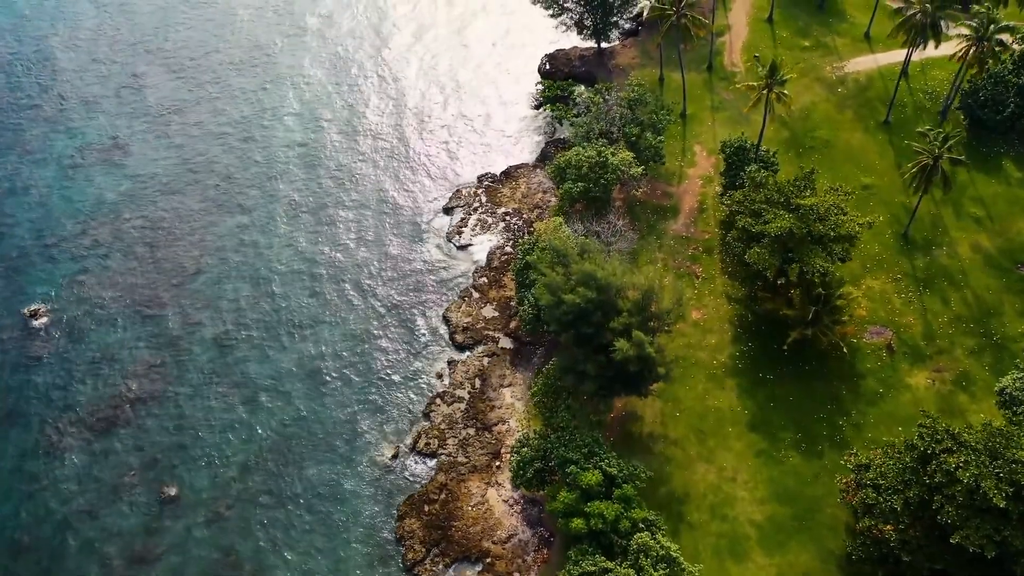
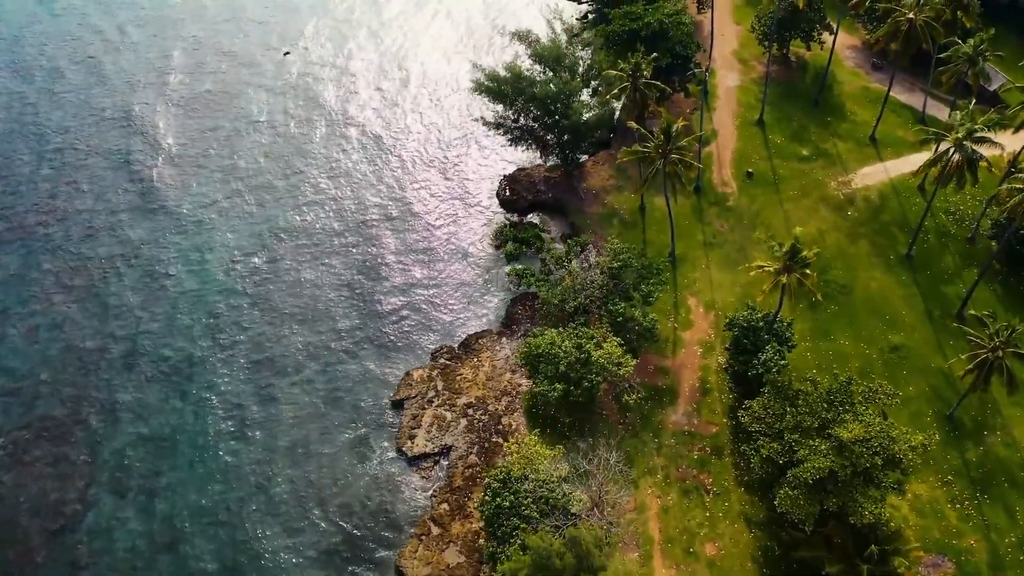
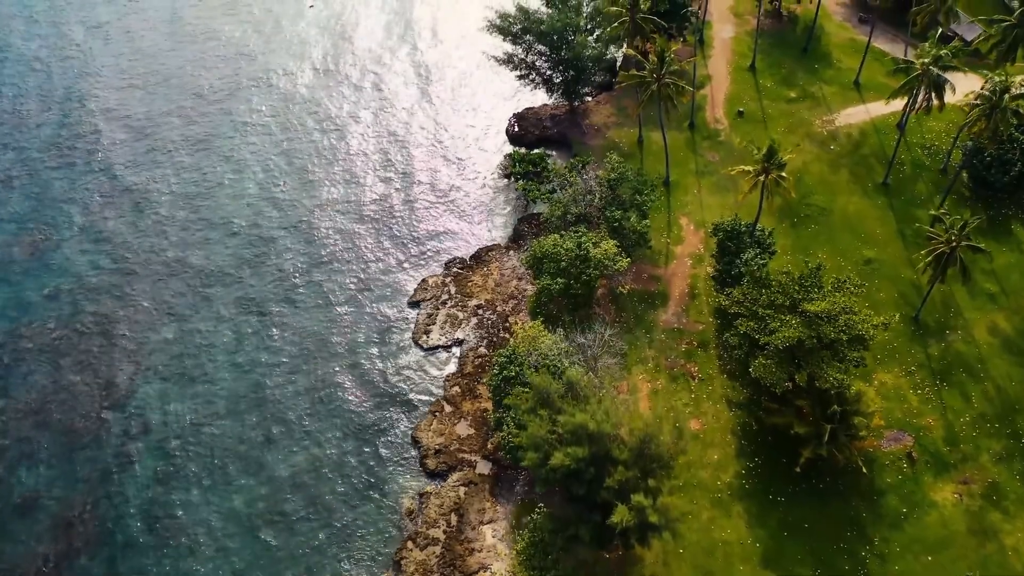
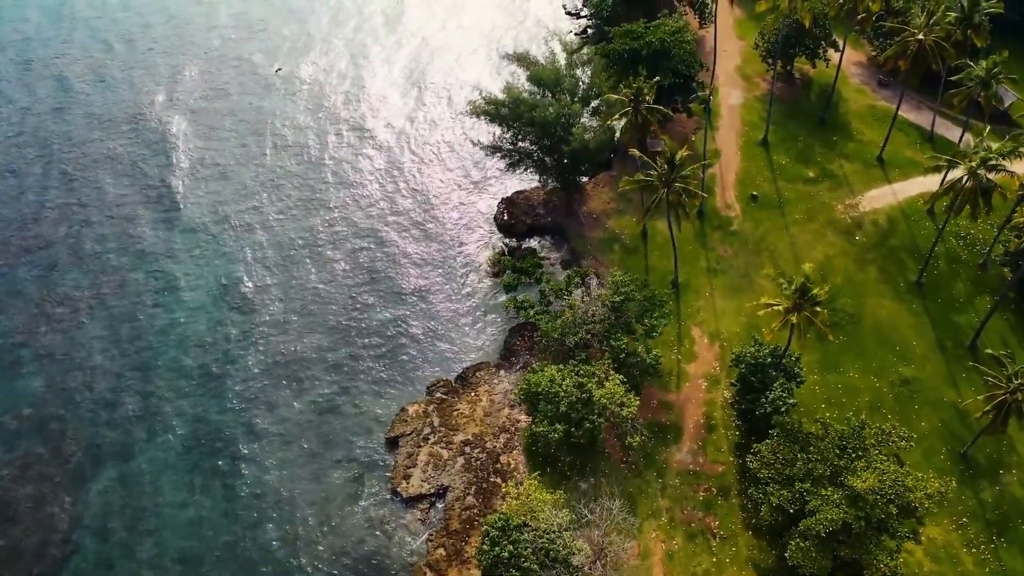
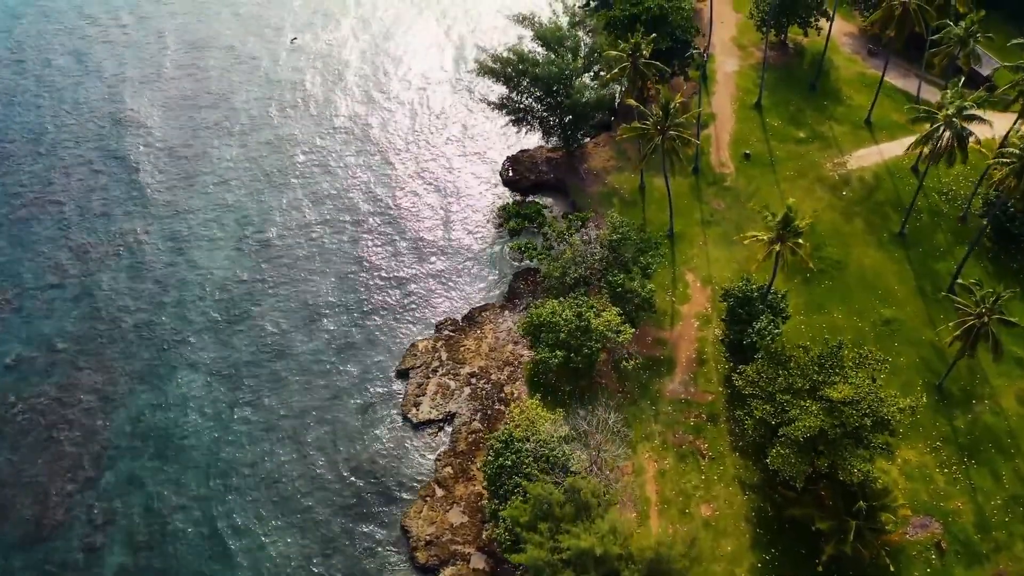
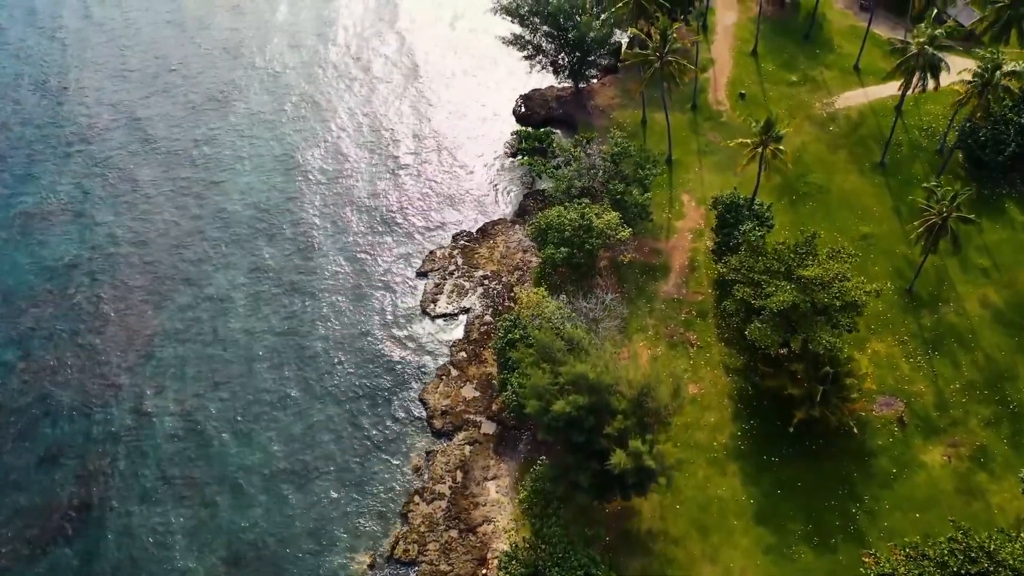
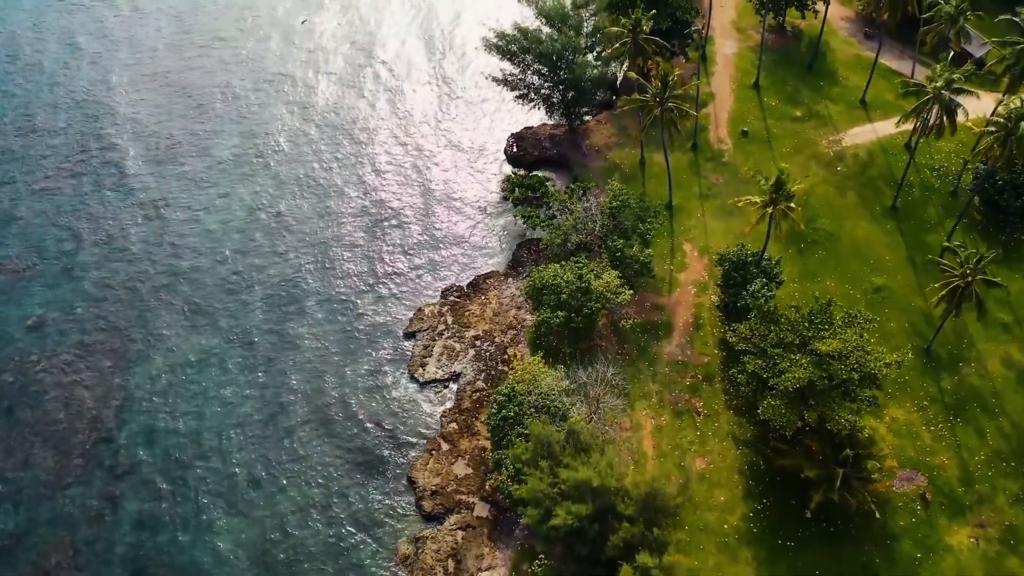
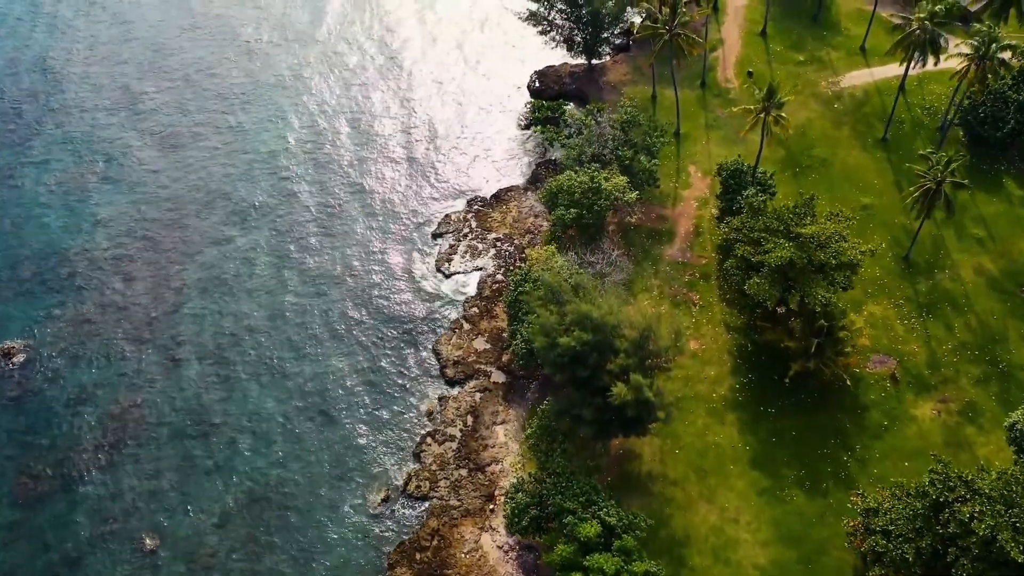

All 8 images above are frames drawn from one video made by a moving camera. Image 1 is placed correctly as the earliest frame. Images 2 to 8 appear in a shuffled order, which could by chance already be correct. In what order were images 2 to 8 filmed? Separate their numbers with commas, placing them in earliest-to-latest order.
8, 6, 3, 7, 5, 2, 4
